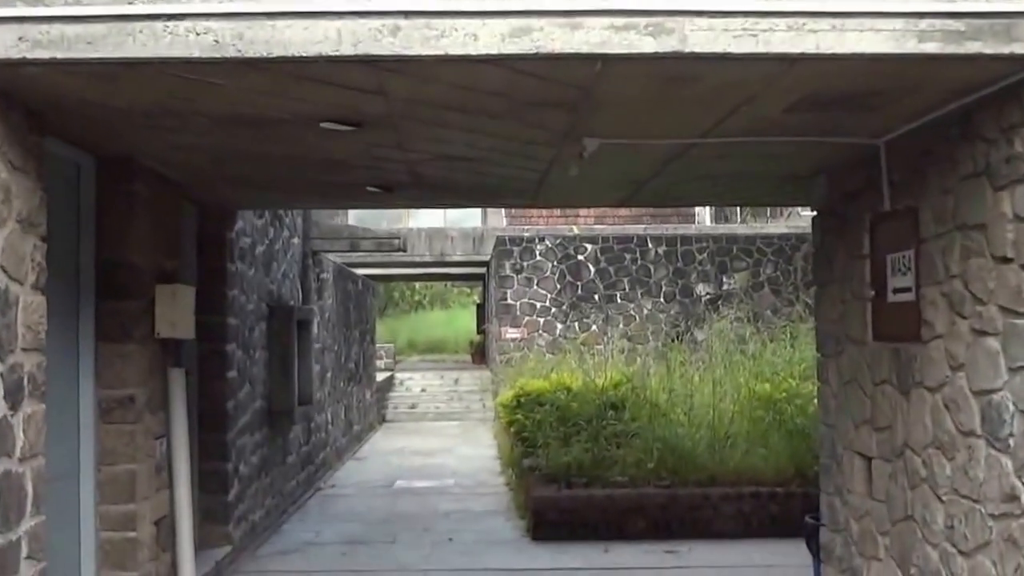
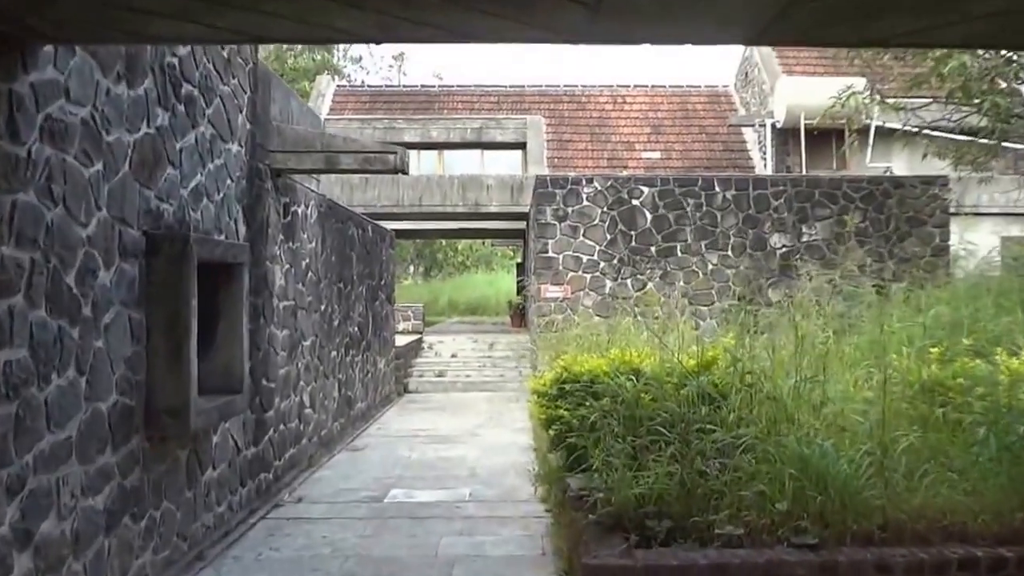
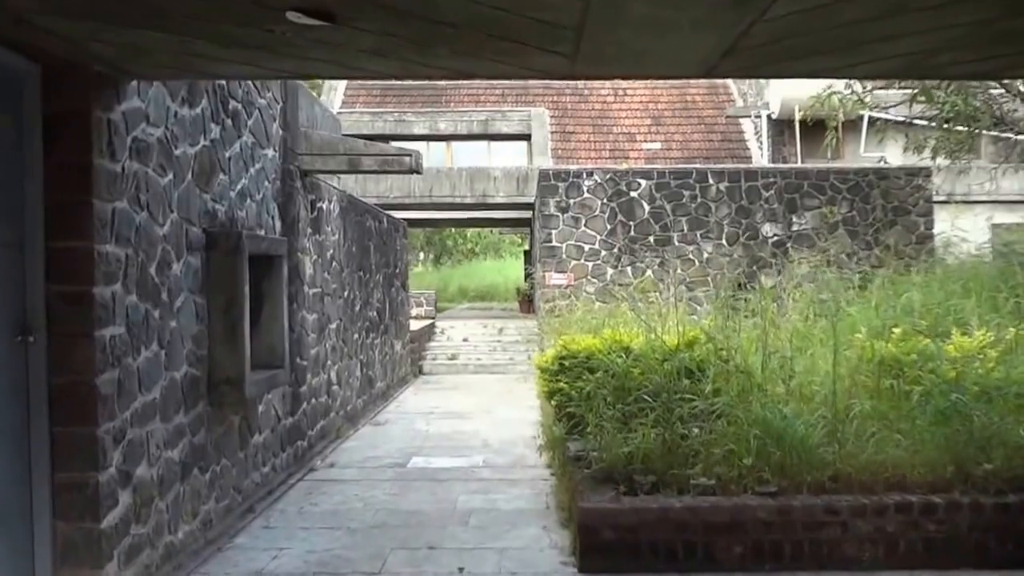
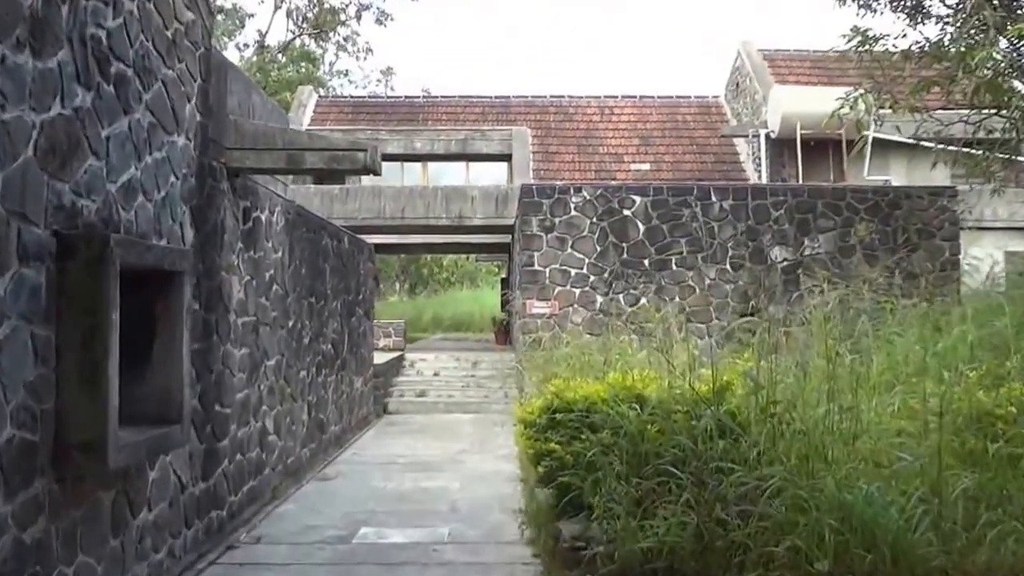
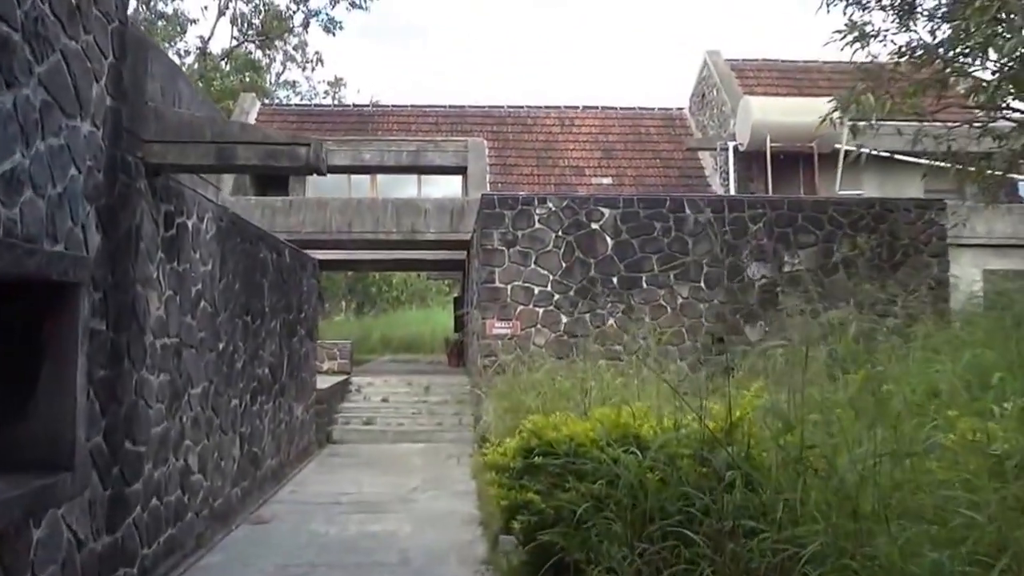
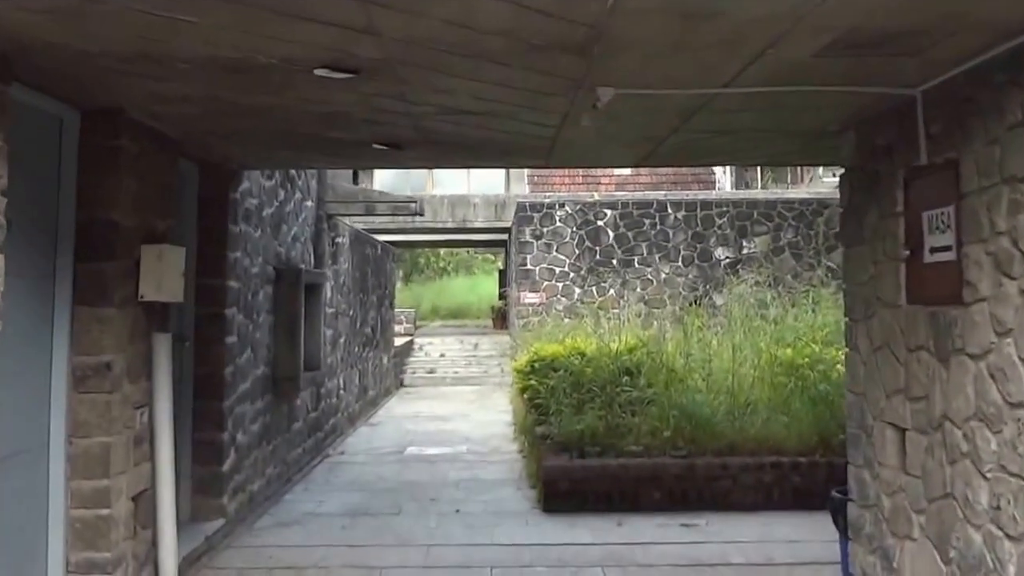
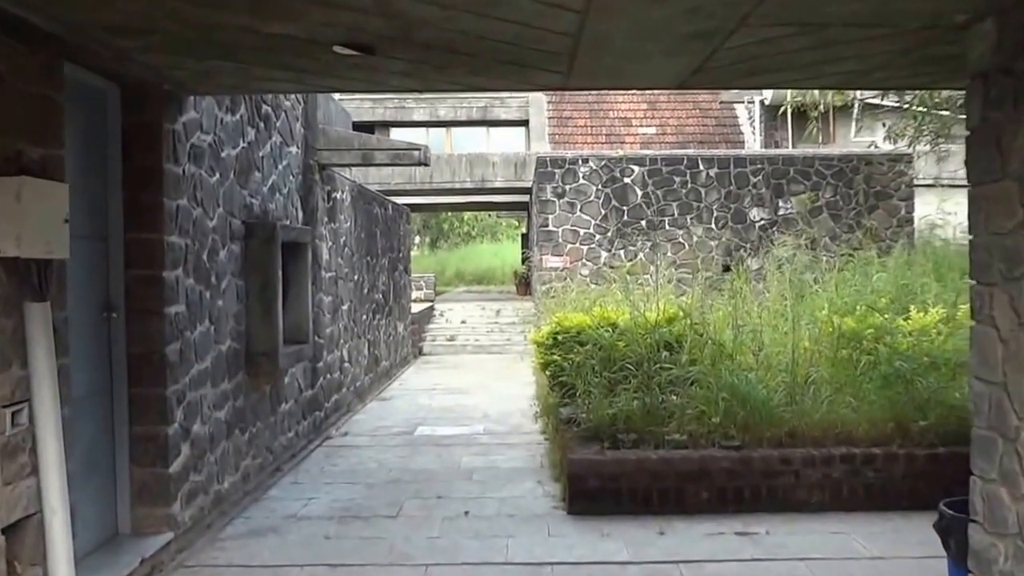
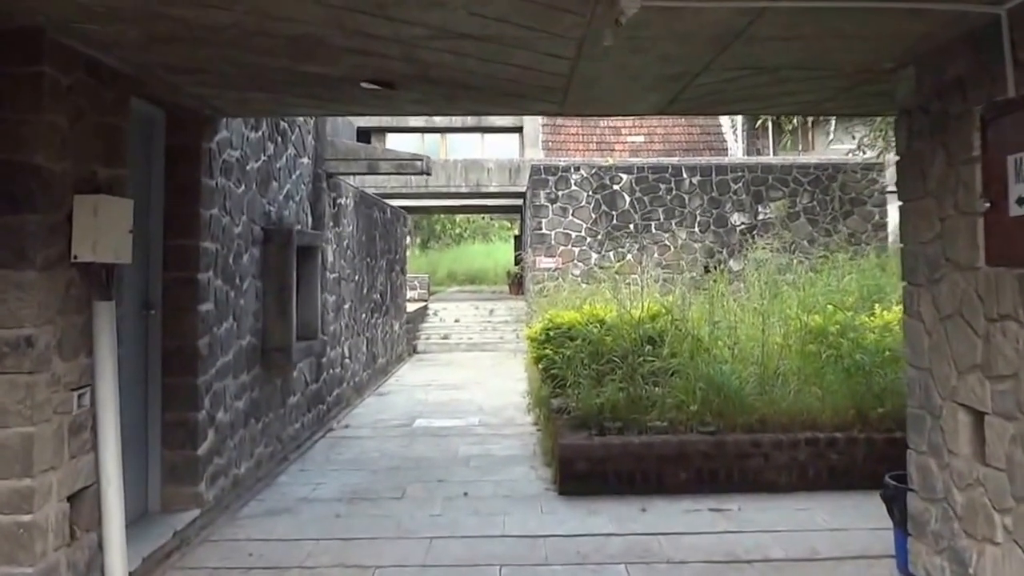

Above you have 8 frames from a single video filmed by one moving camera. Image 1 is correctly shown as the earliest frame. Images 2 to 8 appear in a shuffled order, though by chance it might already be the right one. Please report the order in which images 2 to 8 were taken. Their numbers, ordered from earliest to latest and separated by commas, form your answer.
6, 8, 7, 3, 2, 4, 5
